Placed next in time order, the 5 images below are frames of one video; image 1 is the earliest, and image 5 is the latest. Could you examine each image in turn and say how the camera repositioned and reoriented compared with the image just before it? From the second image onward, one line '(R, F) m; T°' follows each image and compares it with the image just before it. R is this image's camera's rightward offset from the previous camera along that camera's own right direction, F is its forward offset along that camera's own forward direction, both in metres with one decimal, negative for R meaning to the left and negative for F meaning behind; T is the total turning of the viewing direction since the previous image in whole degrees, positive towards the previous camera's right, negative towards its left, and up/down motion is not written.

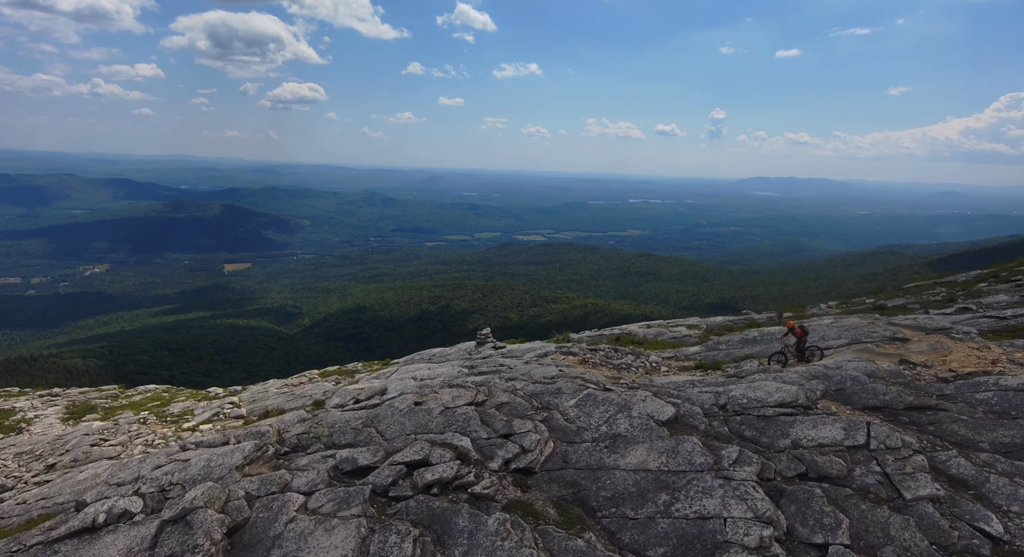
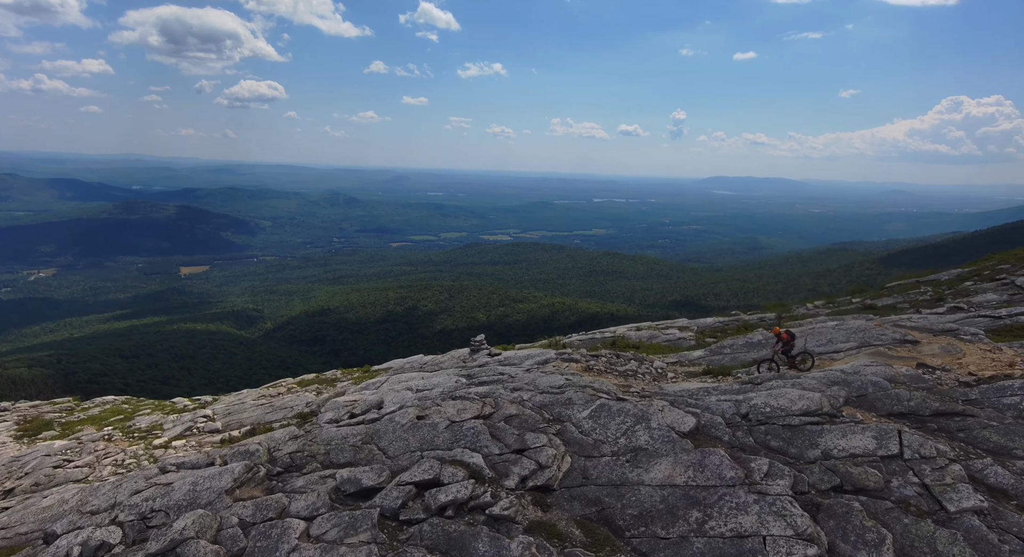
(-1.1, +0.7) m; +3°
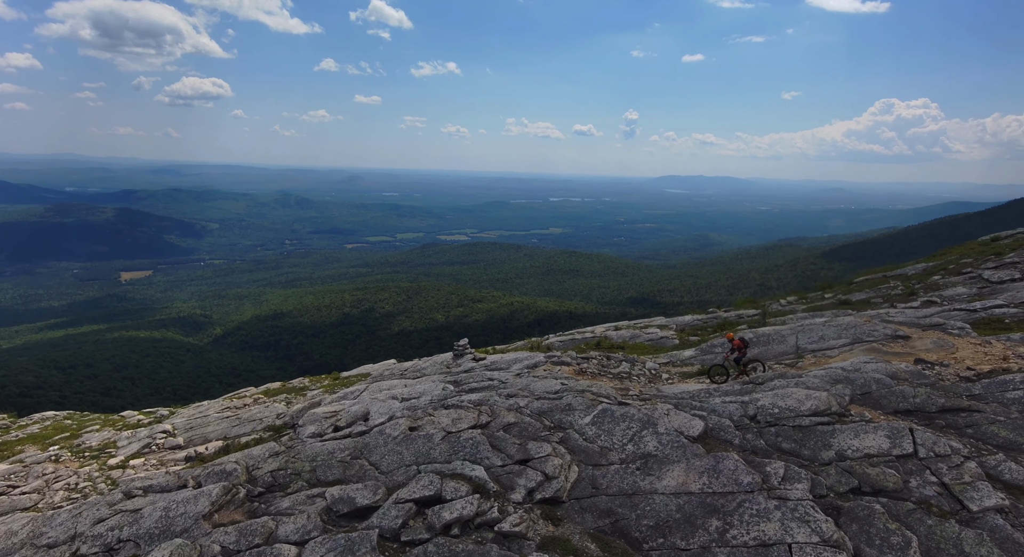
(-1.0, +0.7) m; +4°
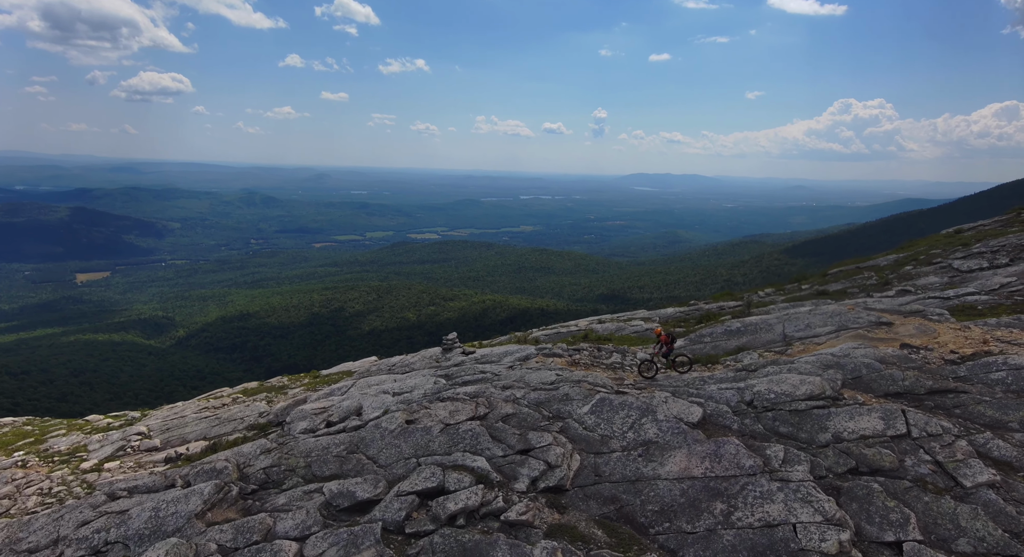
(-0.7, 0.0) m; +3°
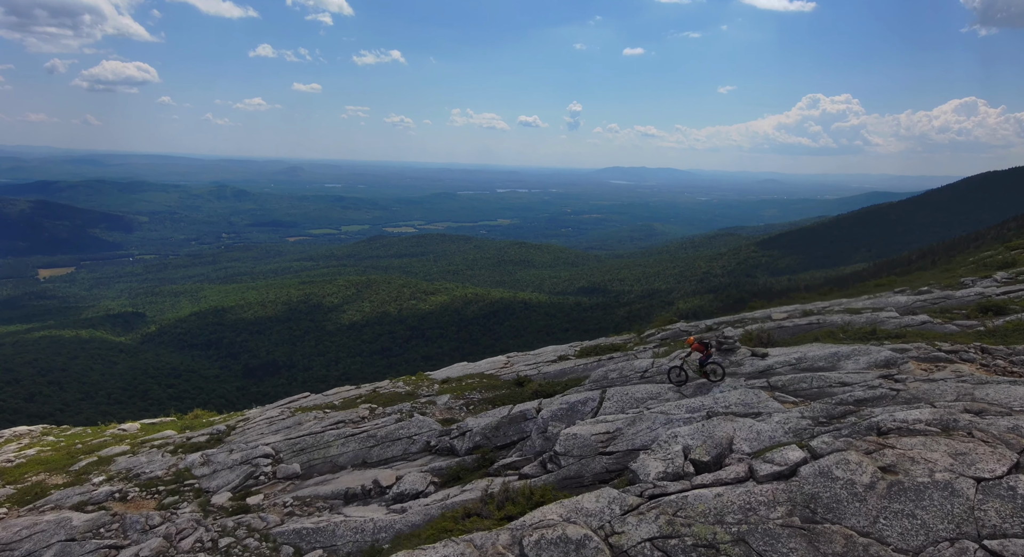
(-9.4, +5.8) m; 0°
